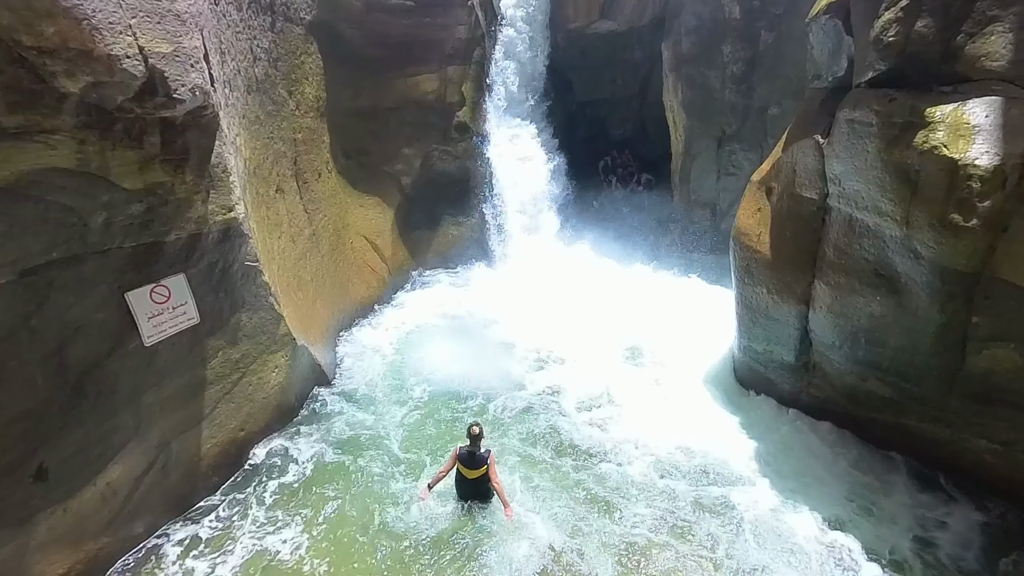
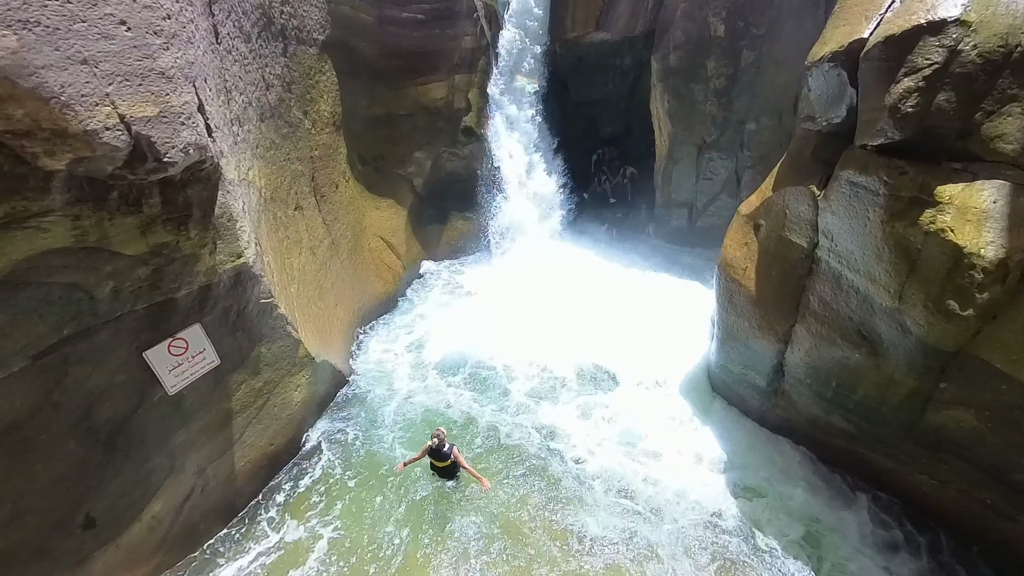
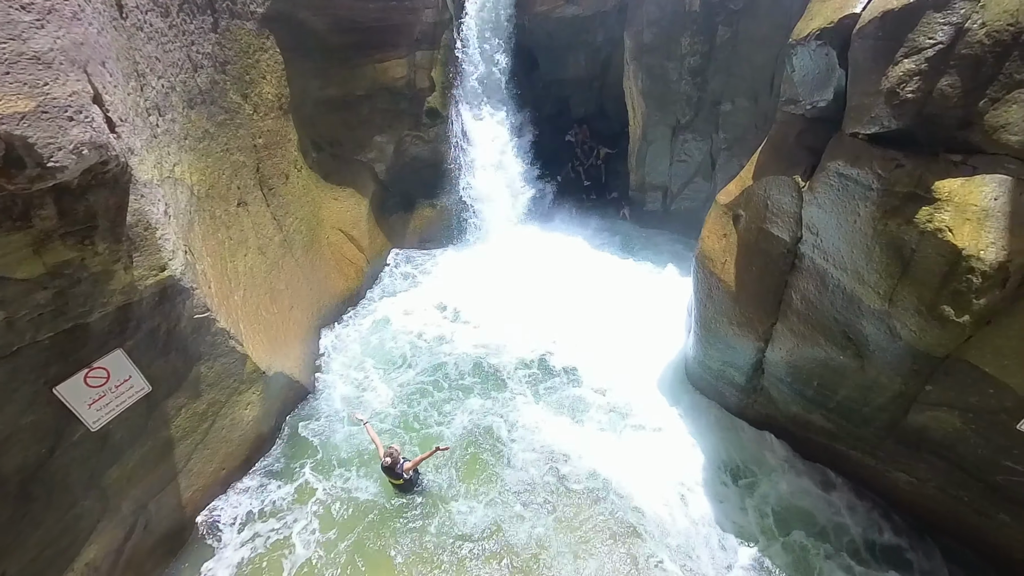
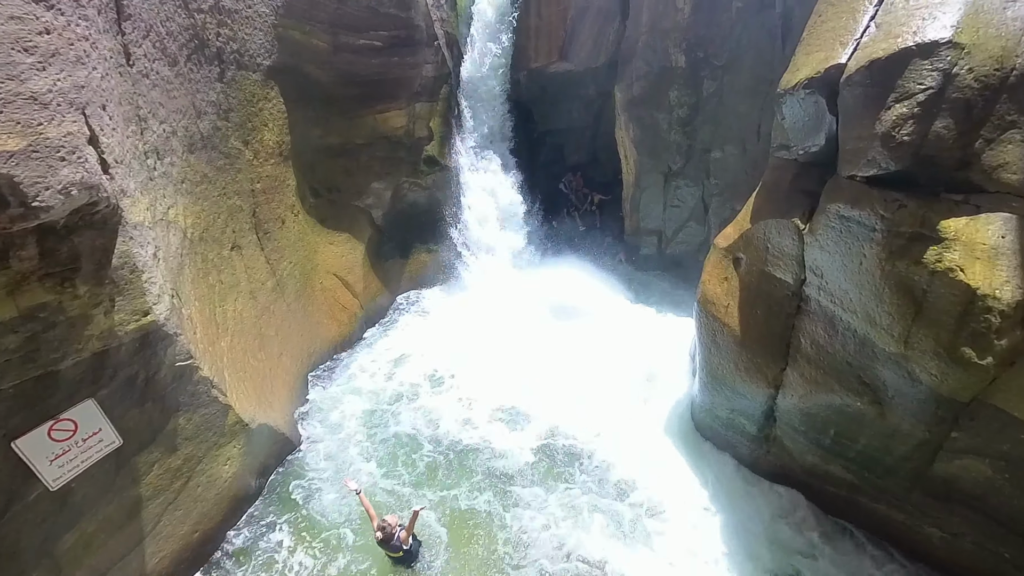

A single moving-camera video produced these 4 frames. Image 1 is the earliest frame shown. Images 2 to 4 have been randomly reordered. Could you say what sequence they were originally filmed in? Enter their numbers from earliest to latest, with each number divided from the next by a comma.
2, 3, 4
